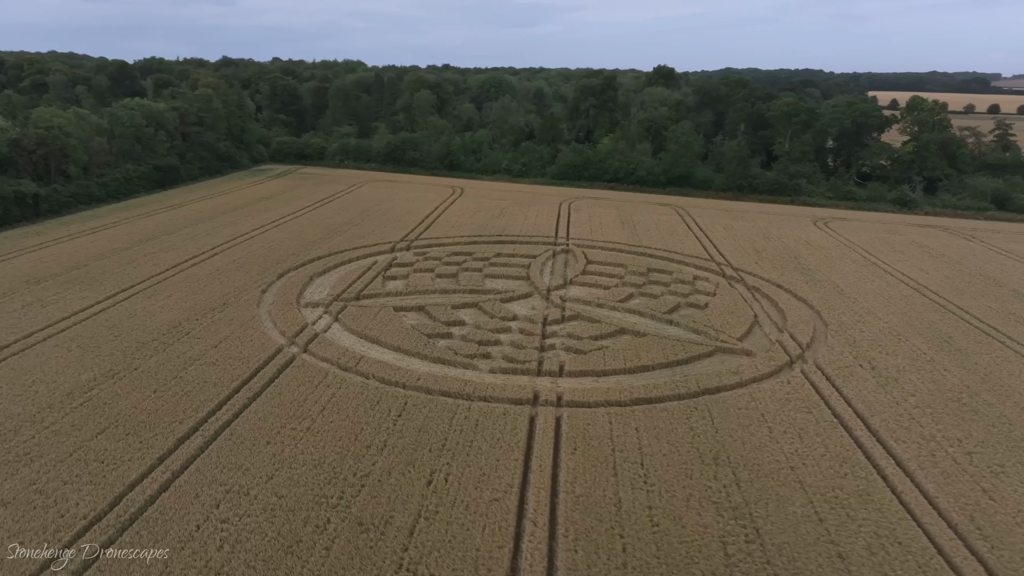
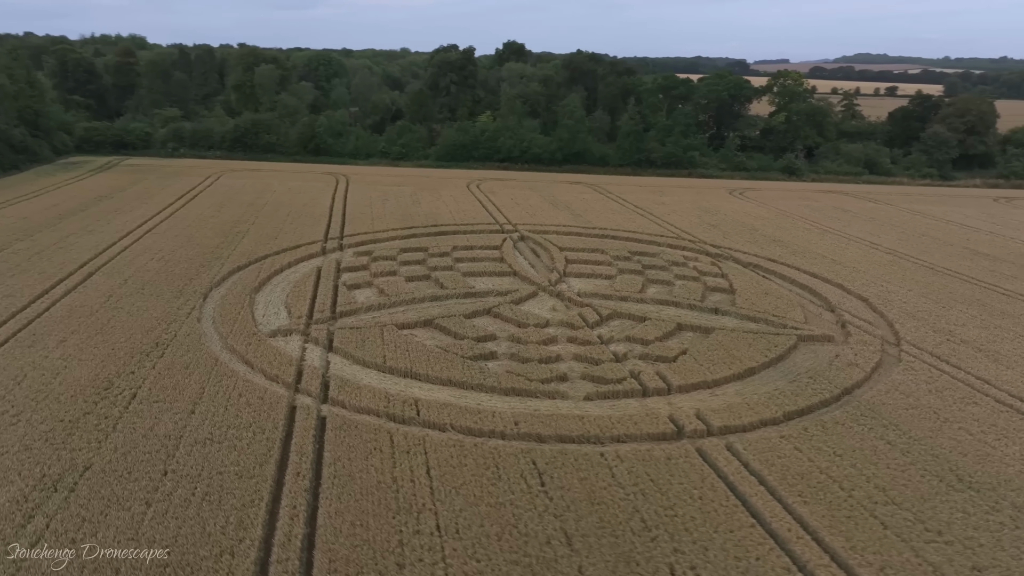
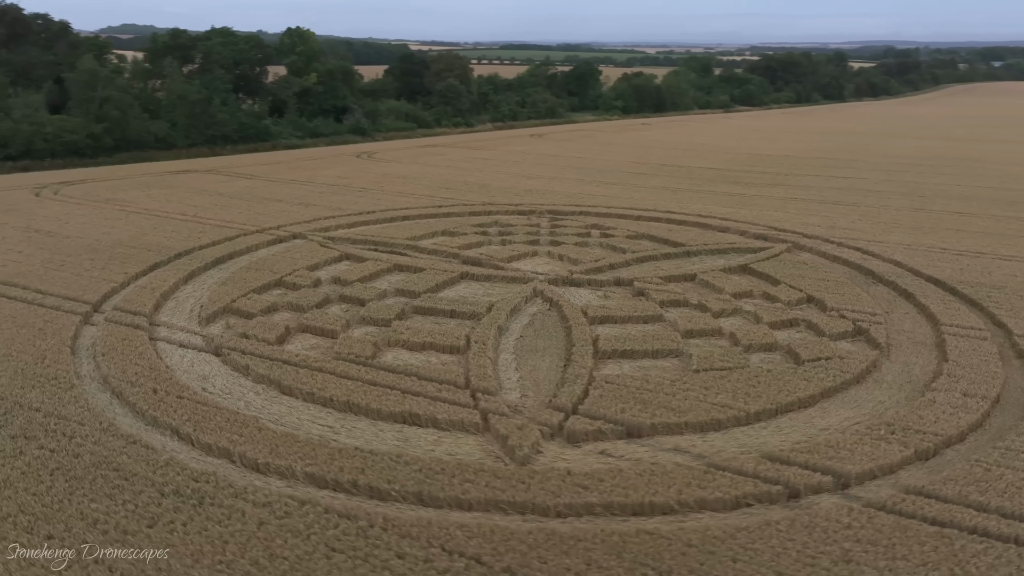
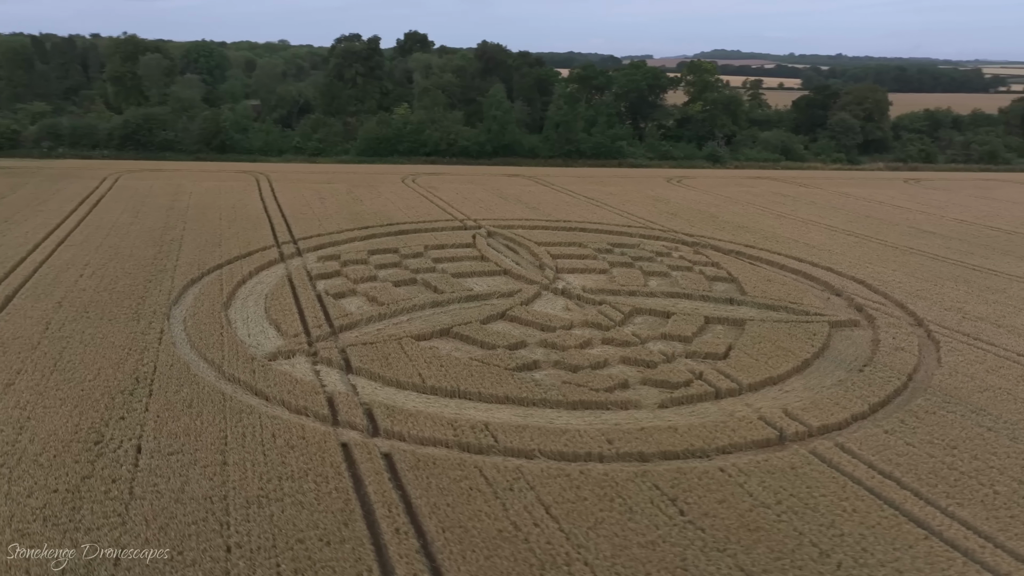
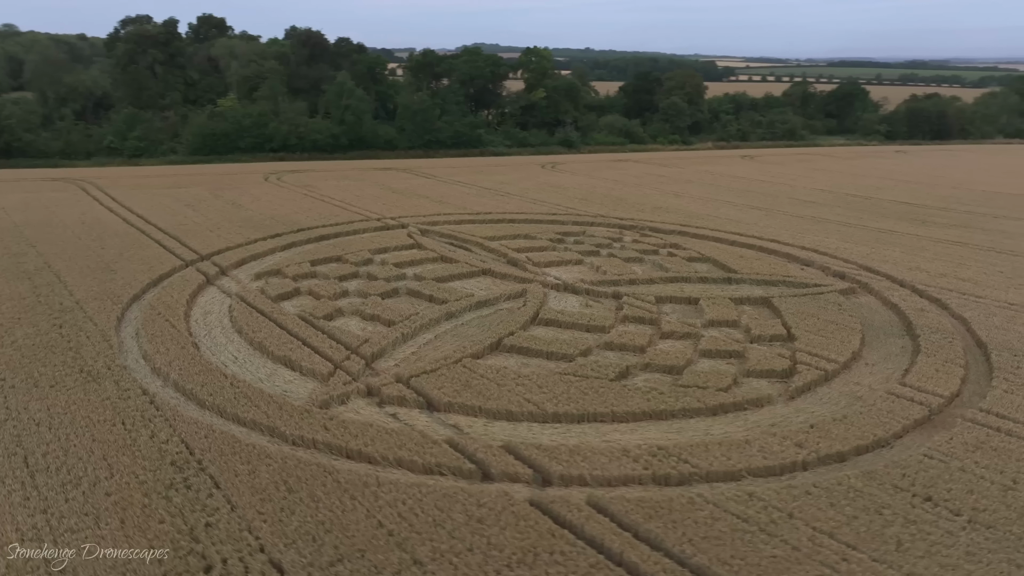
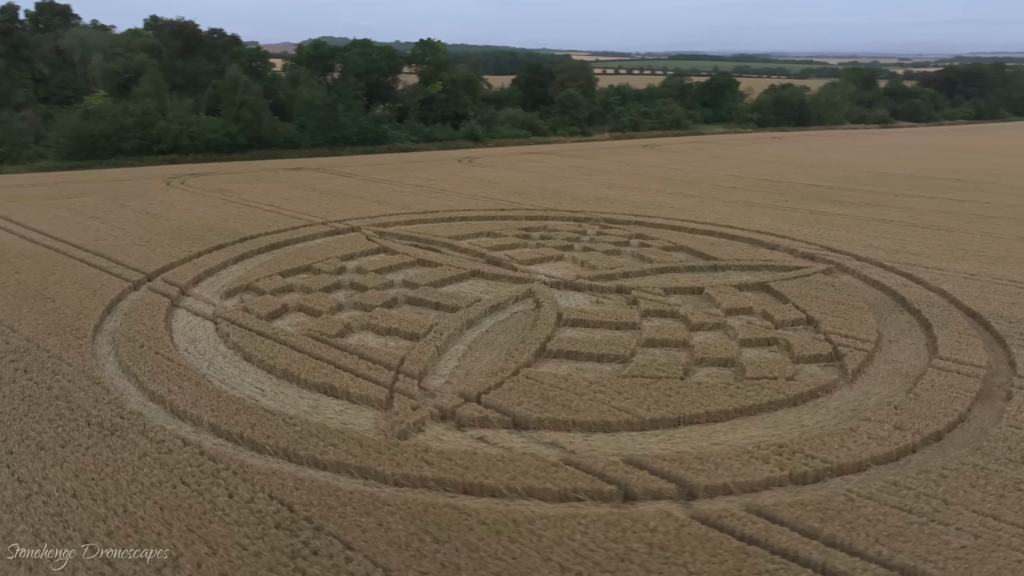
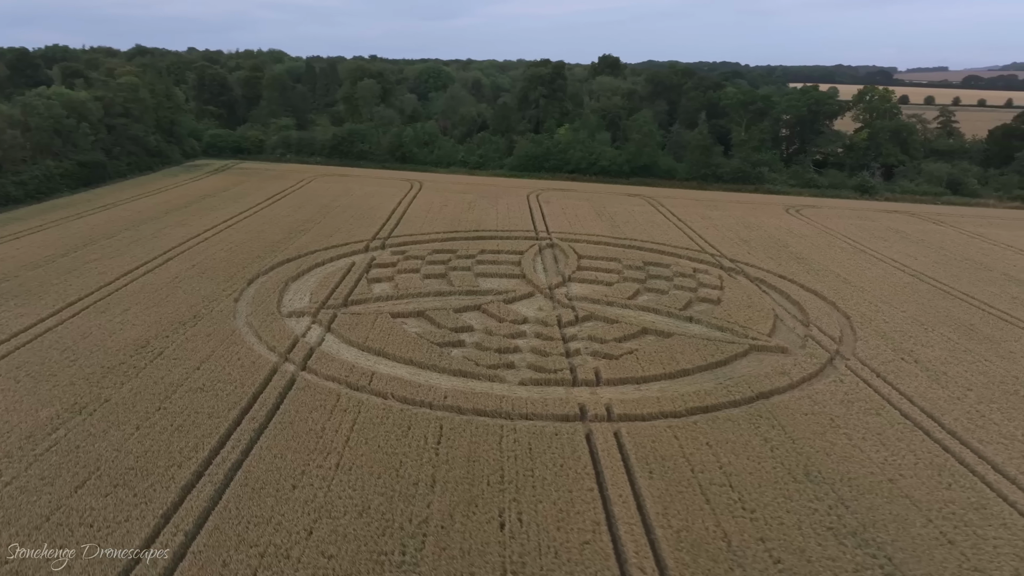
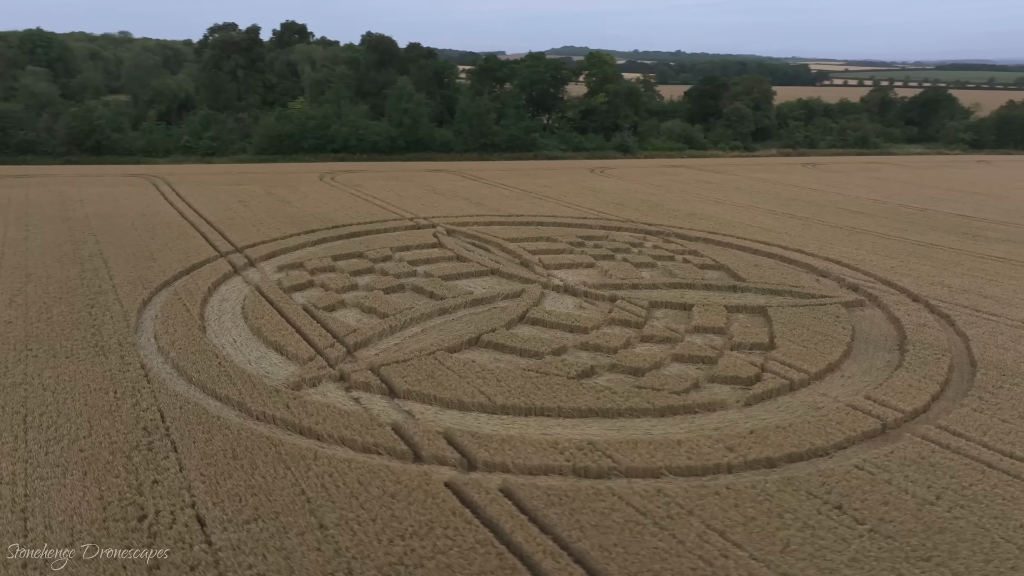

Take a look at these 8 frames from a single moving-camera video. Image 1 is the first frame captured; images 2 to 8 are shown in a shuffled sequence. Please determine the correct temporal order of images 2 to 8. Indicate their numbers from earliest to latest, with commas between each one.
7, 2, 4, 8, 5, 6, 3
